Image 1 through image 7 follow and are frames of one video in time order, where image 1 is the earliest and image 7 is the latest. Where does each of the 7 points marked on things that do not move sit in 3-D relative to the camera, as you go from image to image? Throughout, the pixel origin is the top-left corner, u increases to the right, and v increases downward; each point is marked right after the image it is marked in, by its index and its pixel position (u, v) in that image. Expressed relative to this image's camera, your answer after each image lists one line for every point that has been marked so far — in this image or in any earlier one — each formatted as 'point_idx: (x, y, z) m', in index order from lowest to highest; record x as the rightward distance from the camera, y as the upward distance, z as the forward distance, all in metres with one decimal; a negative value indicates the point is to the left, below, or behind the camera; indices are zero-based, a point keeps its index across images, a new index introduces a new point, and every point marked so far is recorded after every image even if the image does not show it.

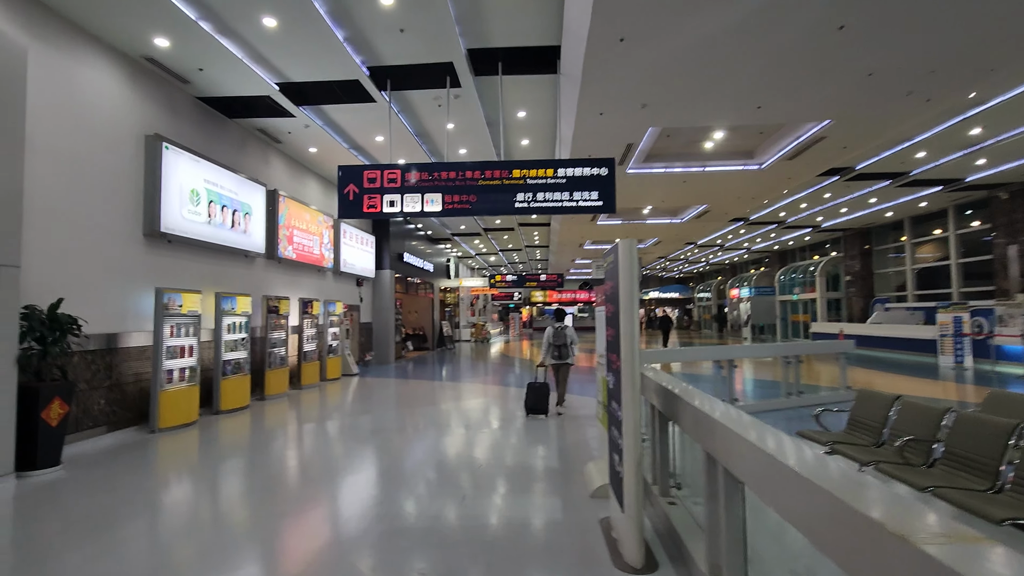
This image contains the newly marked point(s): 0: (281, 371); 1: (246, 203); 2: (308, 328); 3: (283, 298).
0: (-3.5, -1.3, +7.8) m
1: (-3.7, +1.2, +7.2) m
2: (-3.5, -0.7, +8.7) m
3: (-3.5, -0.2, +7.8) m
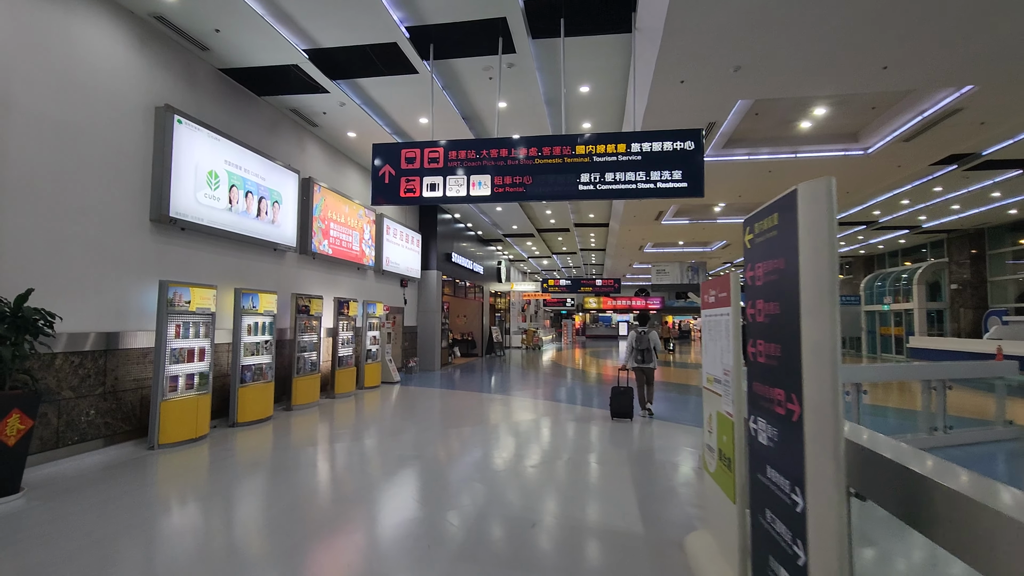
0: (-2.7, -1.2, +7.0) m
1: (-3.0, +1.2, +6.5) m
2: (-2.6, -0.7, +7.9) m
3: (-2.7, -0.1, +7.1) m
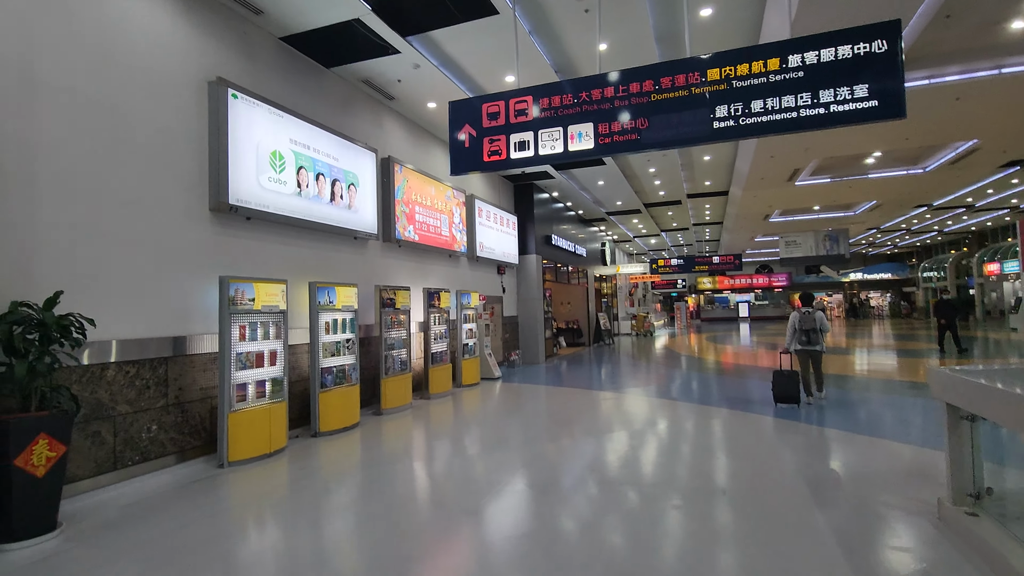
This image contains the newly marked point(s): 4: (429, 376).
0: (-1.3, -1.1, +6.3) m
1: (-1.8, +1.3, +5.9) m
2: (-1.1, -0.5, +7.2) m
3: (-1.4, 0.0, +6.4) m
4: (-1.1, -1.2, +7.1) m
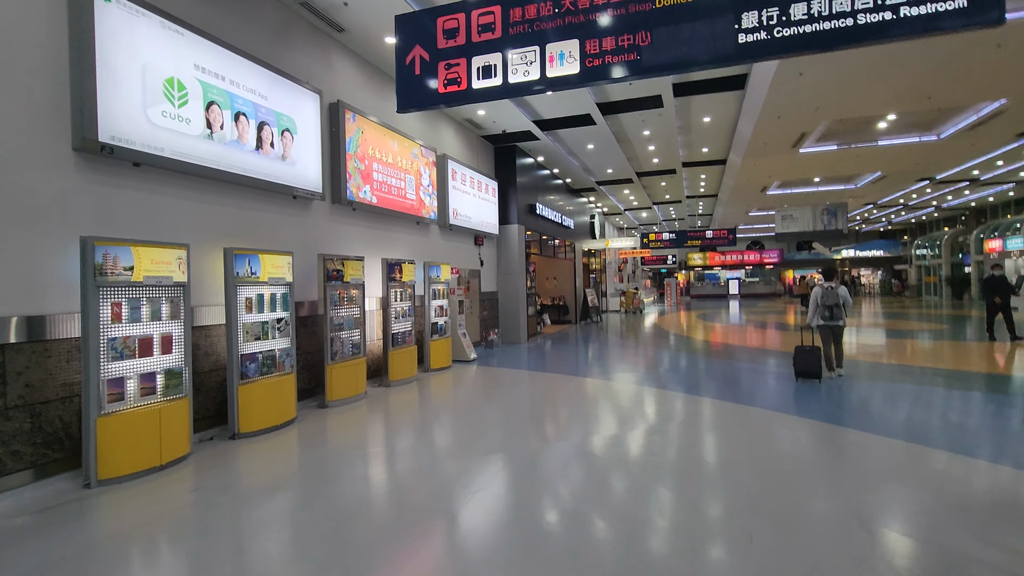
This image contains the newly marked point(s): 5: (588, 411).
0: (-1.6, -0.8, +5.4) m
1: (-2.1, +1.6, +4.8) m
2: (-1.4, -0.2, +6.3) m
3: (-1.7, +0.3, +5.4) m
4: (-1.5, -0.9, +6.2) m
5: (+0.9, -1.4, +5.9) m
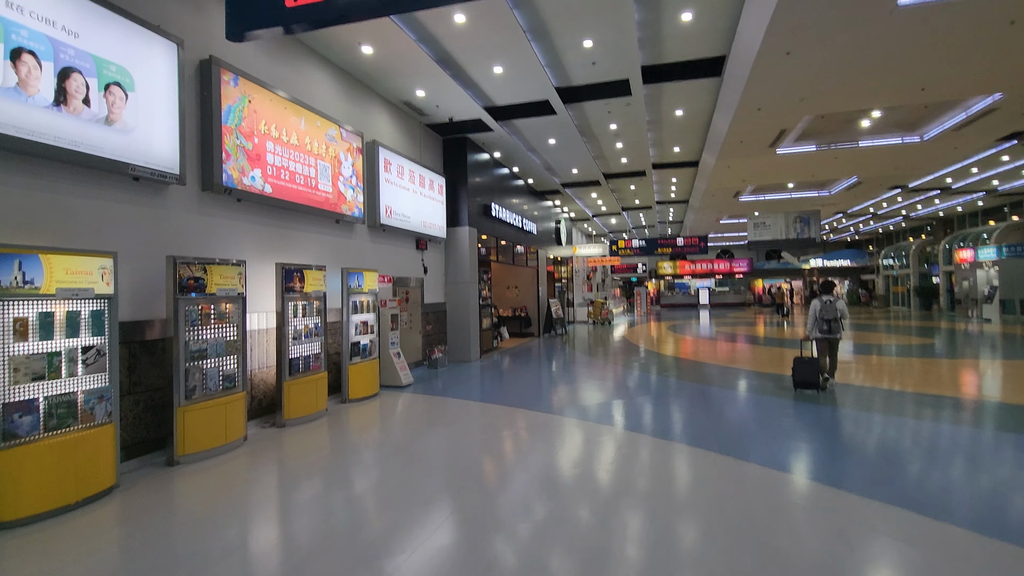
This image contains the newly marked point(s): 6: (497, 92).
0: (-2.3, -0.9, +4.1) m
1: (-2.7, +1.5, +3.5) m
2: (-2.0, -0.3, +5.0) m
3: (-2.3, +0.2, +4.1) m
4: (-2.1, -1.0, +4.8) m
5: (+0.2, -1.5, +4.7) m
6: (-0.2, +2.8, +7.4) m
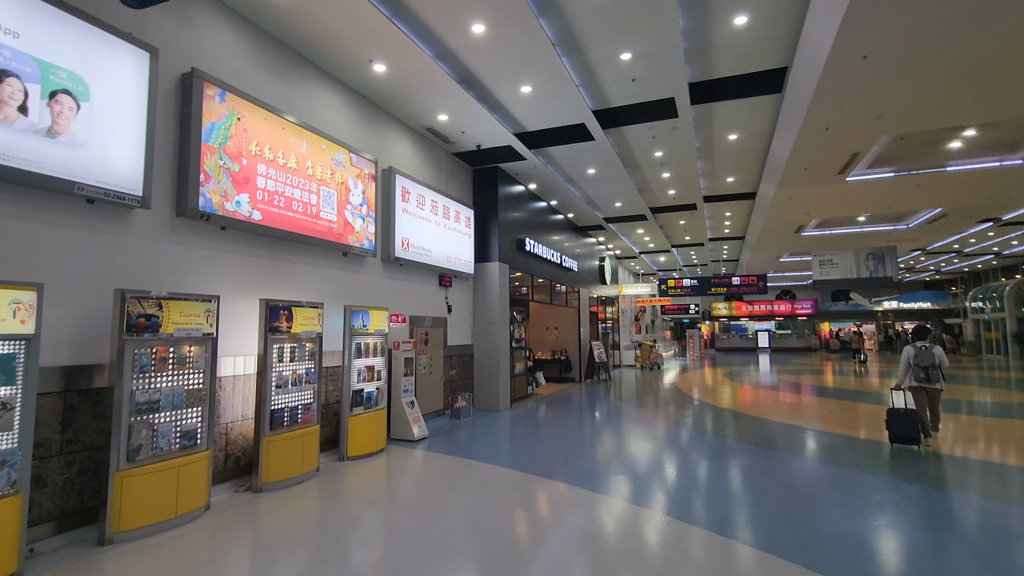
0: (-2.2, -1.2, +3.4) m
1: (-2.6, +1.3, +3.1) m
2: (-1.9, -0.6, +4.3) m
3: (-2.2, -0.1, +3.5) m
4: (-2.0, -1.3, +4.2) m
5: (+0.3, -1.8, +3.7) m
6: (+0.2, +2.3, +6.8) m
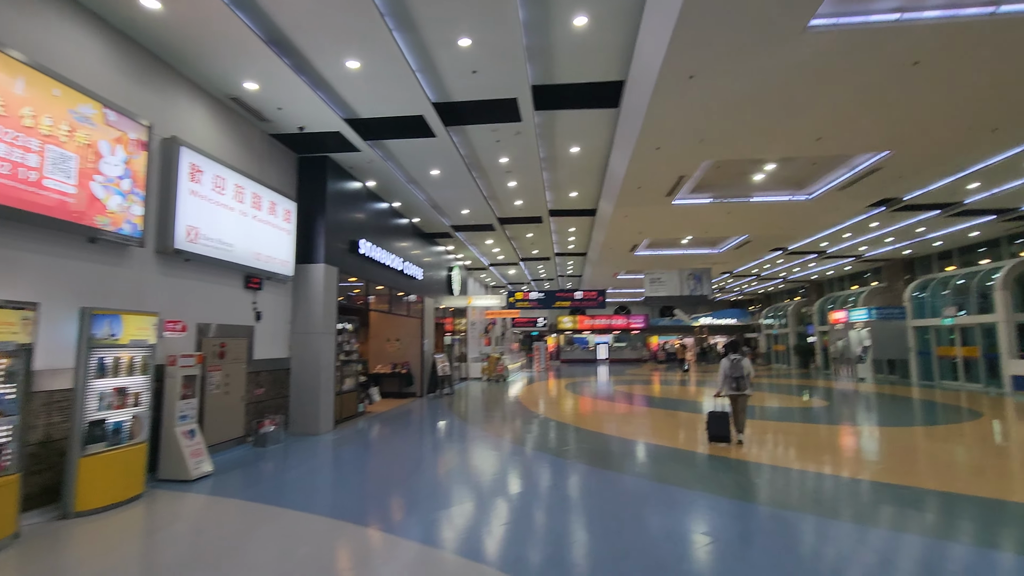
0: (-3.2, -1.1, +2.0) m
1: (-3.5, +1.4, +1.6) m
2: (-3.2, -0.6, +3.0) m
3: (-3.3, 0.0, +2.2) m
4: (-3.3, -1.2, +2.8) m
5: (-0.9, -1.8, +3.0) m
6: (-1.8, +2.2, +6.0) m
